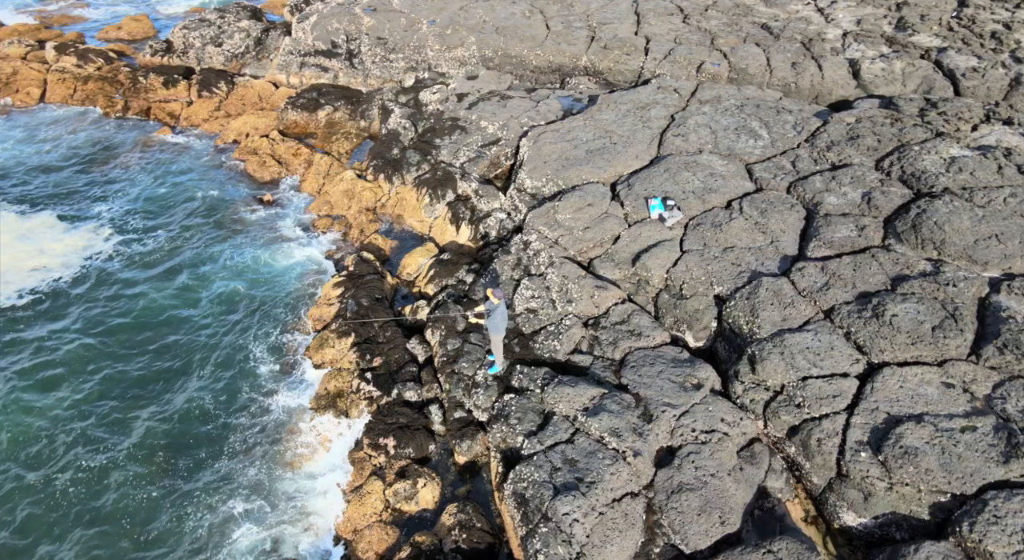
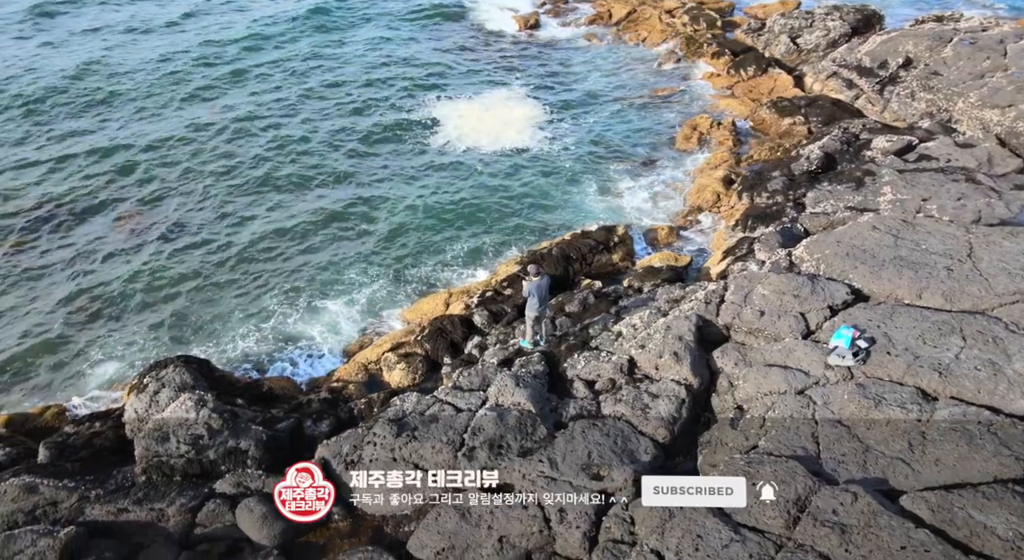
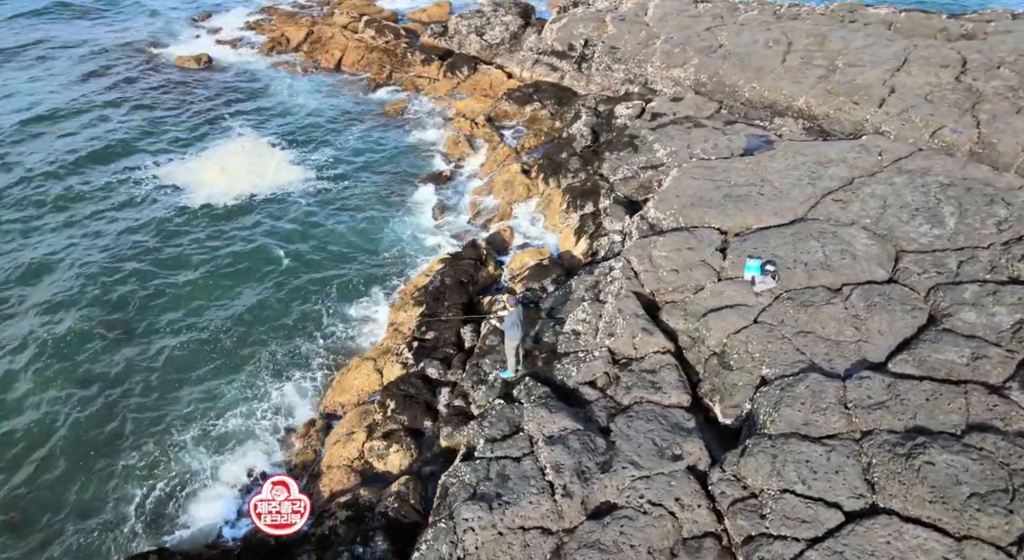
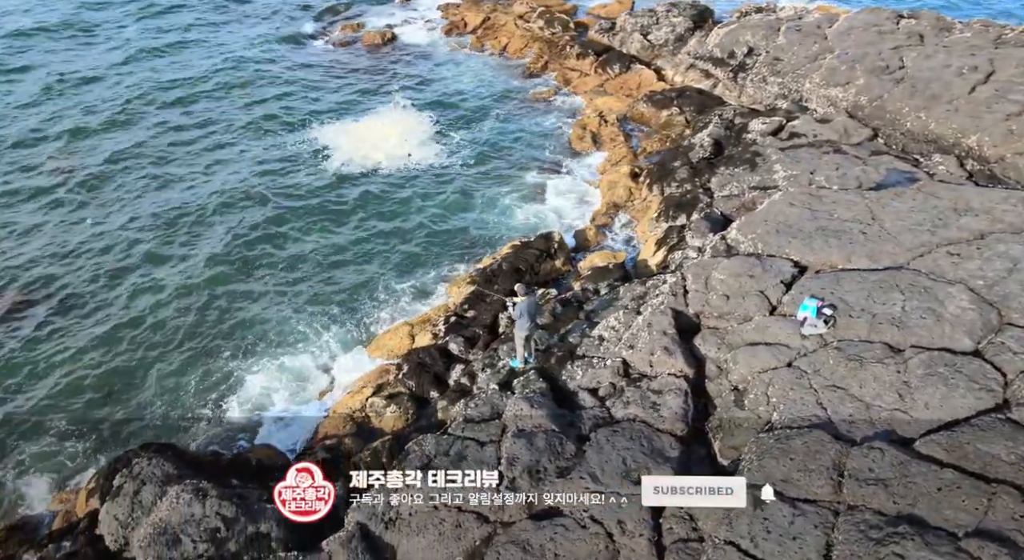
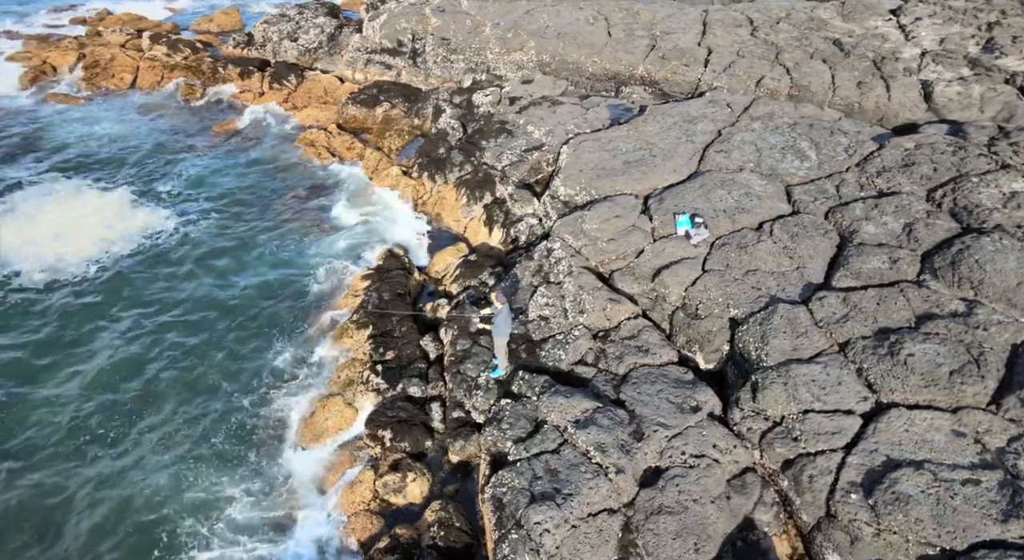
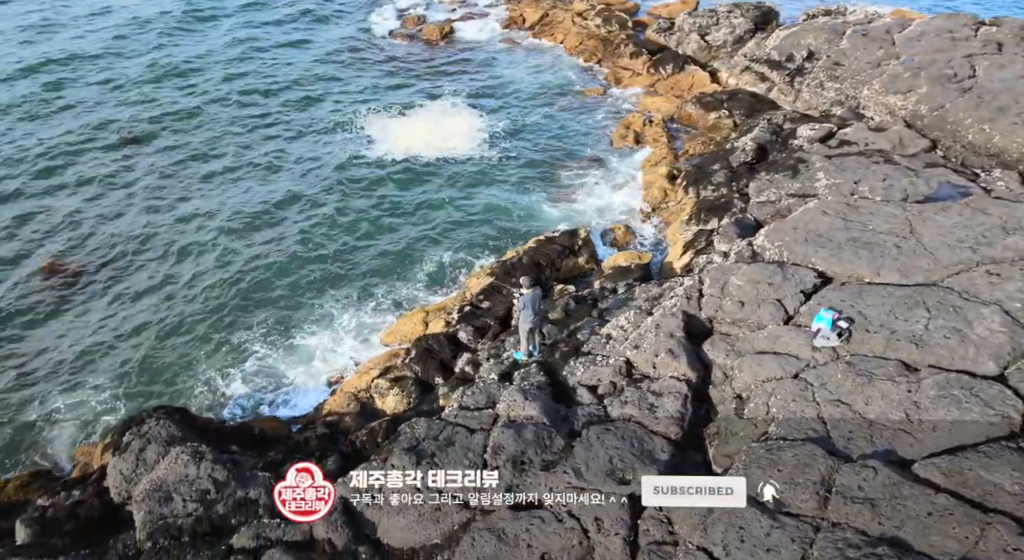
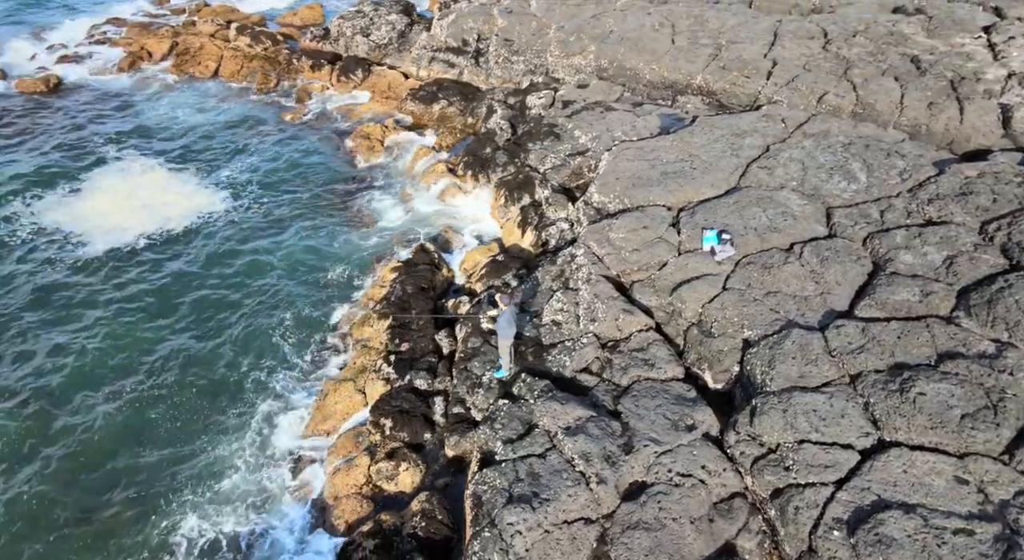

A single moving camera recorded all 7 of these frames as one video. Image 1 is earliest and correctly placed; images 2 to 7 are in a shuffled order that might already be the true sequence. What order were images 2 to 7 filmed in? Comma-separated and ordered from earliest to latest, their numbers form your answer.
5, 7, 3, 4, 6, 2
